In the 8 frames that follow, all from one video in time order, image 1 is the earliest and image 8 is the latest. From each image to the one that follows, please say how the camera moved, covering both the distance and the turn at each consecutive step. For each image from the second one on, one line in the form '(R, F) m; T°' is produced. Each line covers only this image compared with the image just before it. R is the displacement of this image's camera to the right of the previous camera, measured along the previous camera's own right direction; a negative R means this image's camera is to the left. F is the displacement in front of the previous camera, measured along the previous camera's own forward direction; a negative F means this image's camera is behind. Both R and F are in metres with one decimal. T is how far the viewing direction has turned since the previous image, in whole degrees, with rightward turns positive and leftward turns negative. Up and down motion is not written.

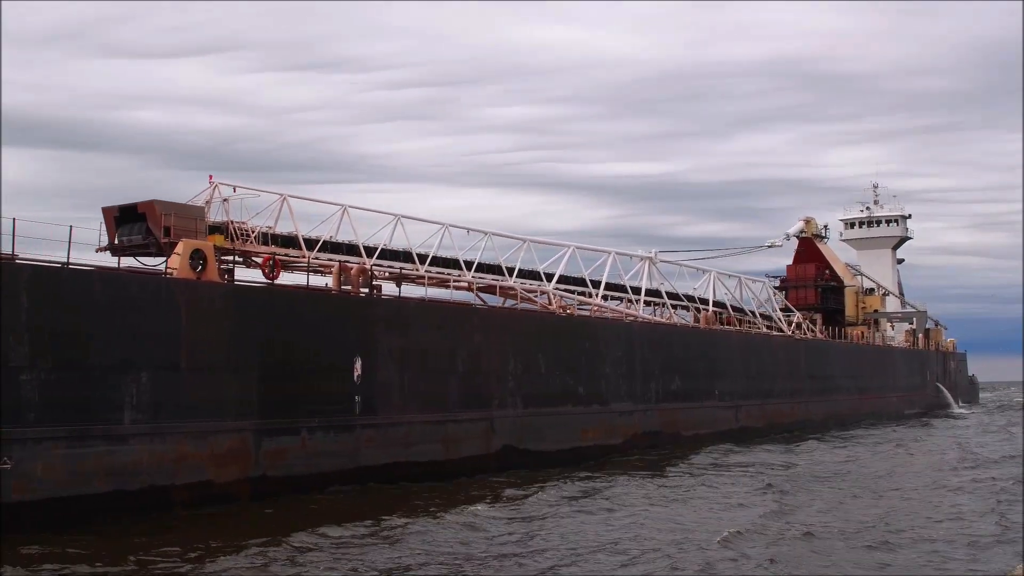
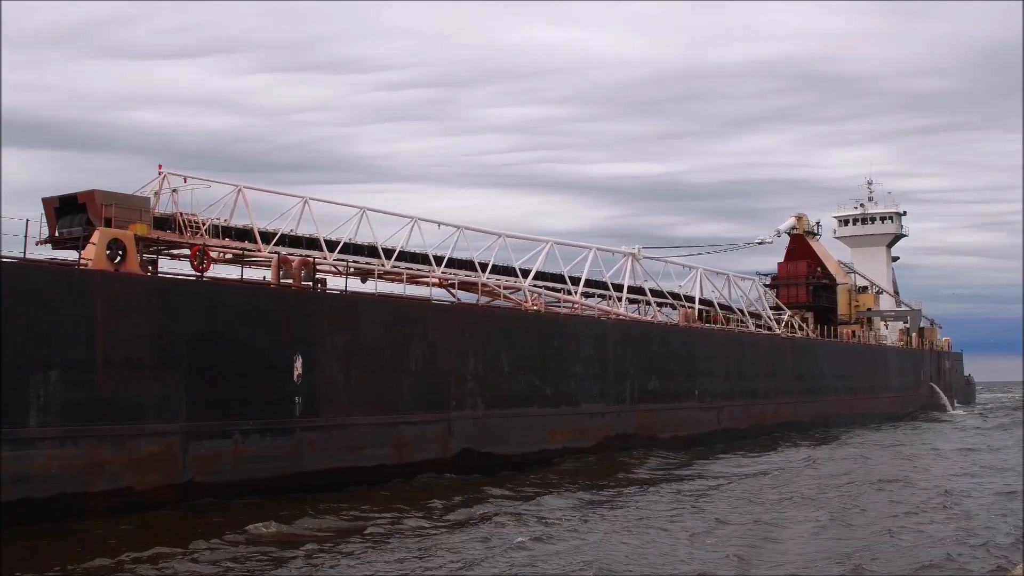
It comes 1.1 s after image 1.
(+0.9, +1.2) m; 0°
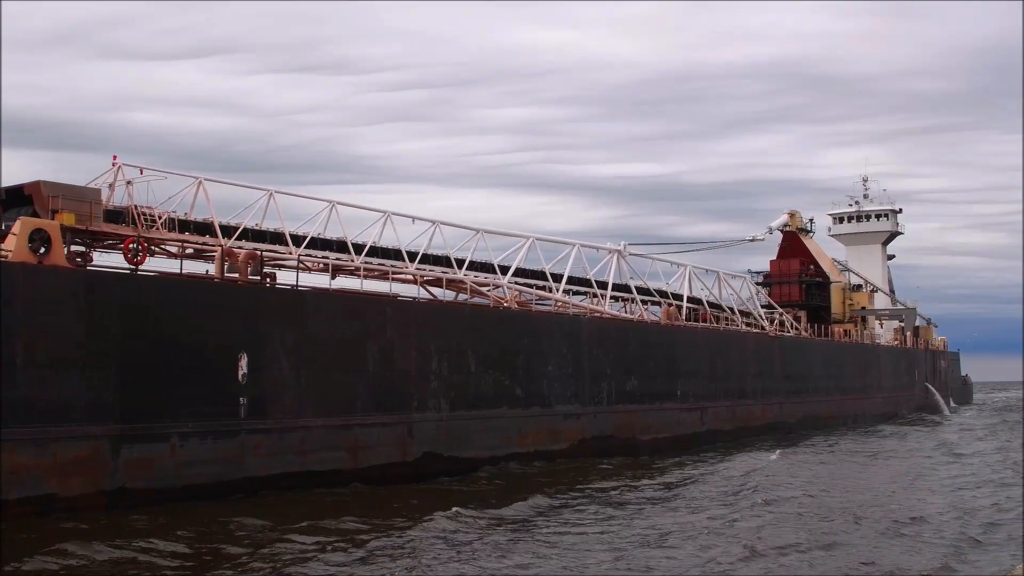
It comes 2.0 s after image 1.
(+0.7, +1.0) m; 0°
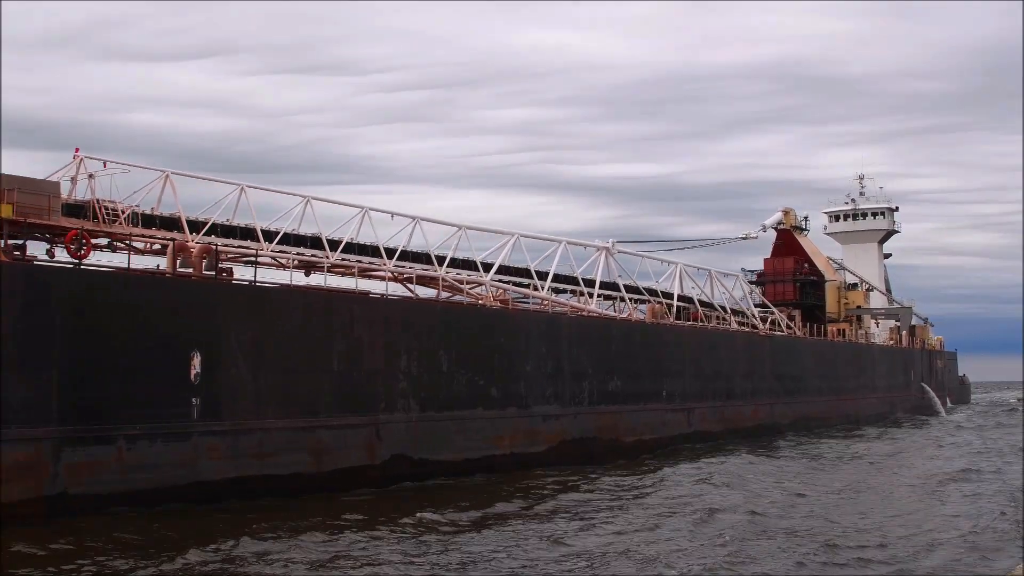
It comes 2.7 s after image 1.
(+0.6, +0.7) m; 0°
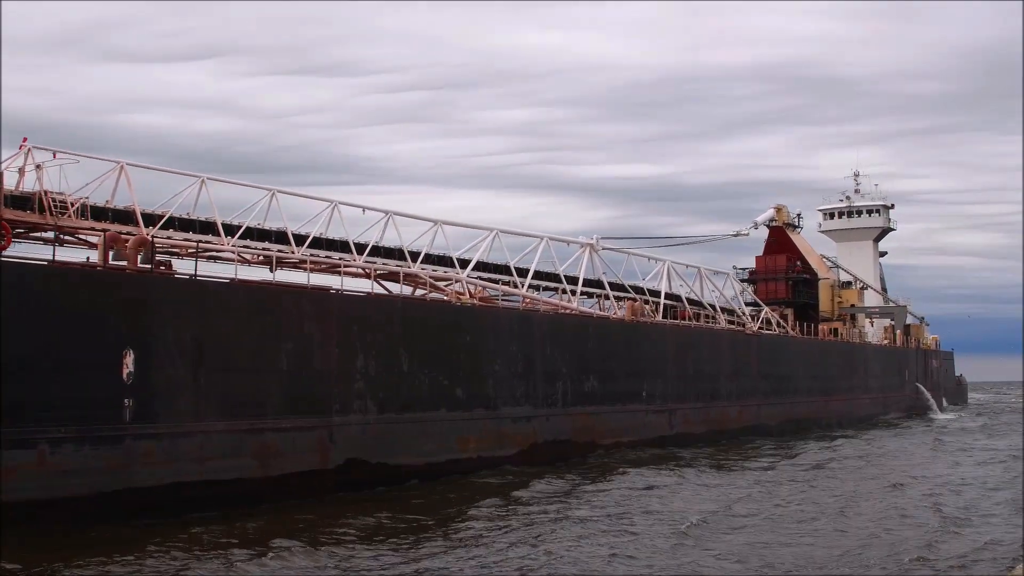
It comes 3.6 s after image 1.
(+0.7, +0.9) m; 0°
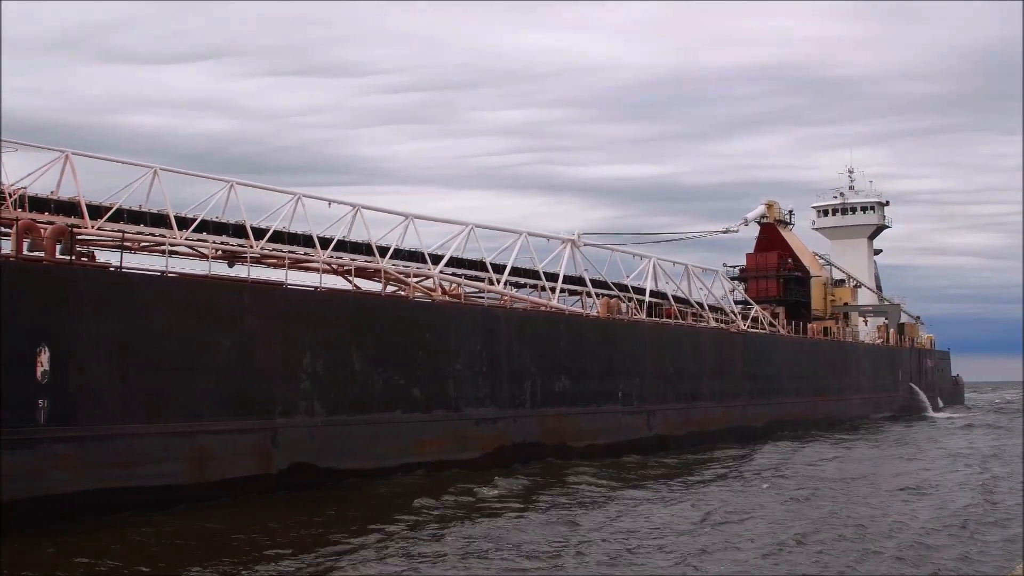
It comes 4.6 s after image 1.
(+0.8, +1.0) m; 0°
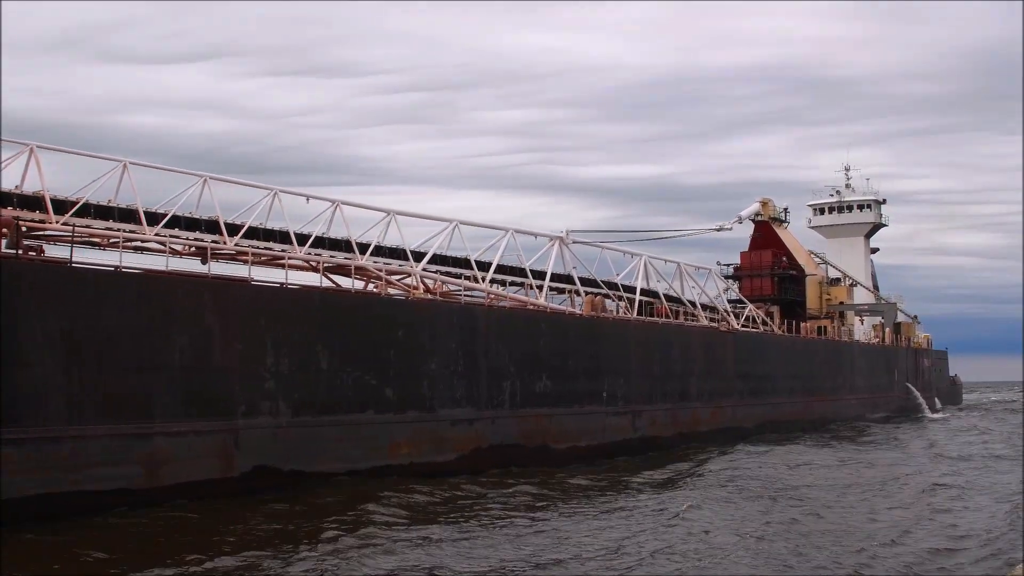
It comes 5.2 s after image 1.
(+0.5, +0.6) m; 0°
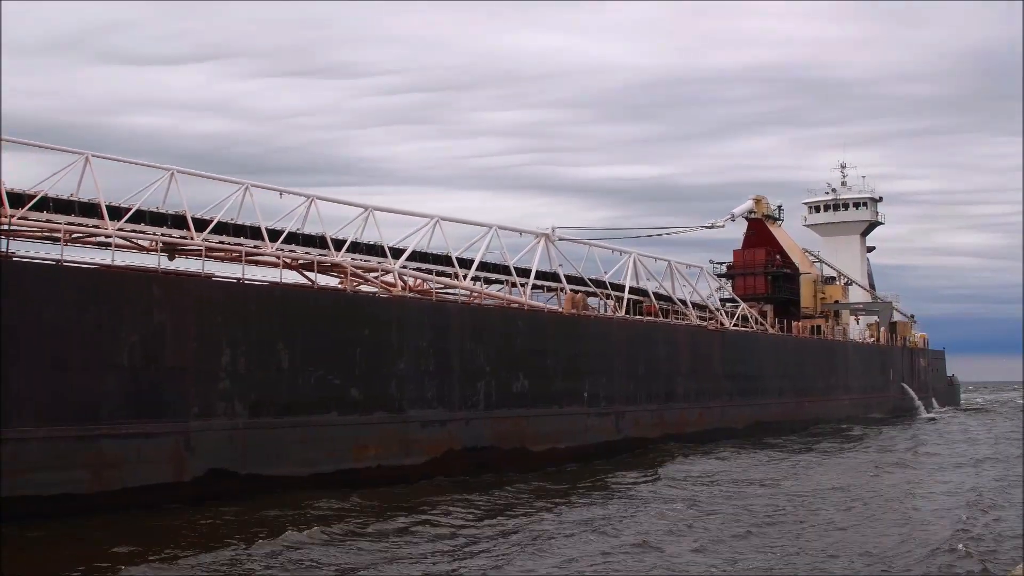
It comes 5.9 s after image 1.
(+0.6, +0.7) m; 0°
